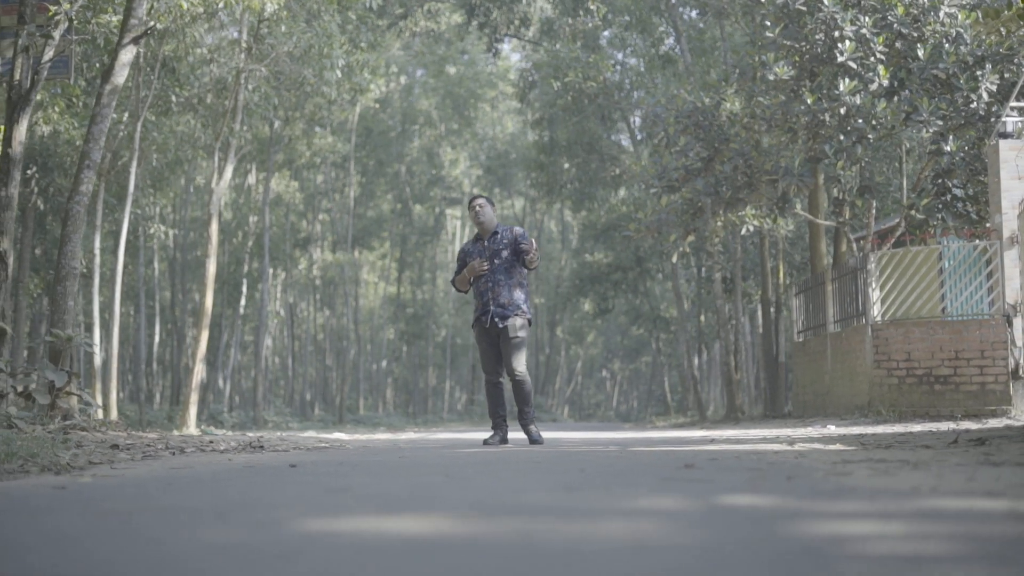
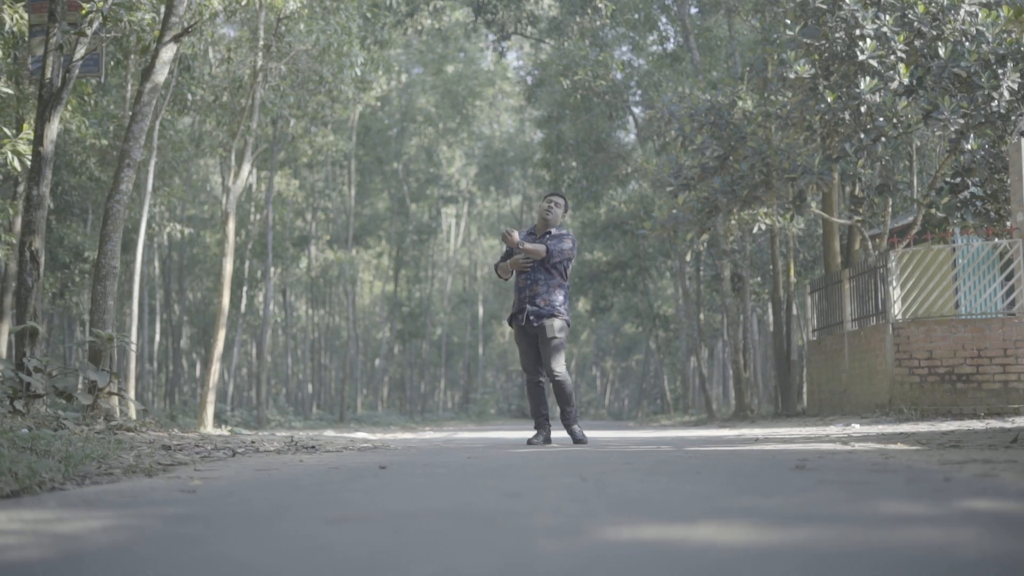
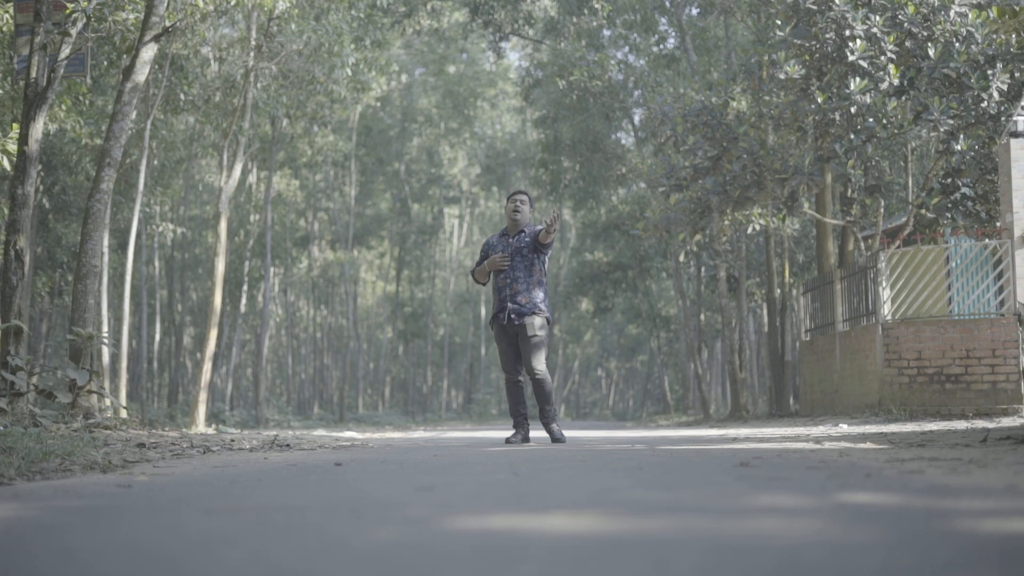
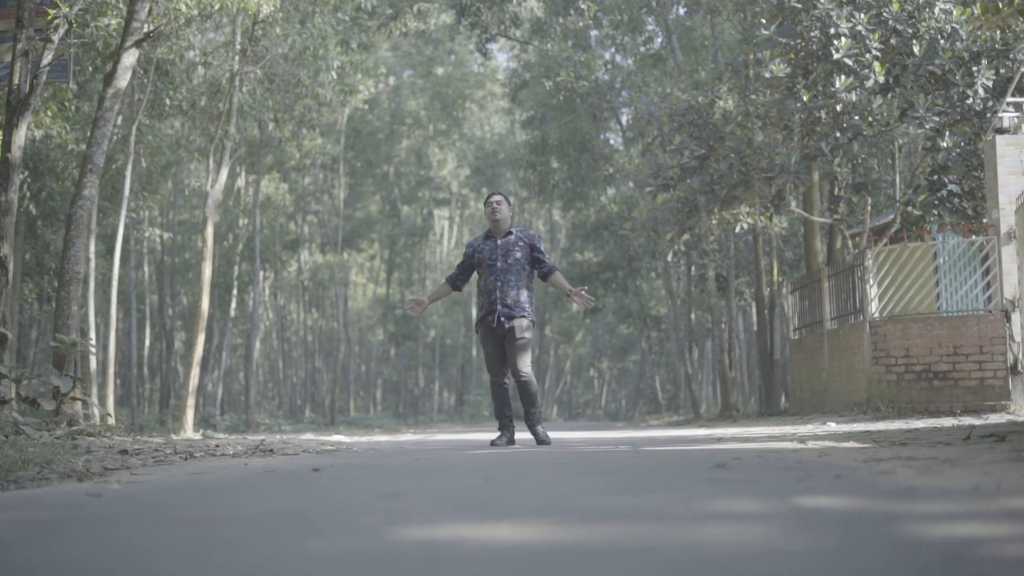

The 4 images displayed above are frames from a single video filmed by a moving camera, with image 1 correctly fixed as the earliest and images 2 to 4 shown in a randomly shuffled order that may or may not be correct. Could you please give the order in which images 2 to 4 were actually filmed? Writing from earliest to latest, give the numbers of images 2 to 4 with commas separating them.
3, 2, 4
